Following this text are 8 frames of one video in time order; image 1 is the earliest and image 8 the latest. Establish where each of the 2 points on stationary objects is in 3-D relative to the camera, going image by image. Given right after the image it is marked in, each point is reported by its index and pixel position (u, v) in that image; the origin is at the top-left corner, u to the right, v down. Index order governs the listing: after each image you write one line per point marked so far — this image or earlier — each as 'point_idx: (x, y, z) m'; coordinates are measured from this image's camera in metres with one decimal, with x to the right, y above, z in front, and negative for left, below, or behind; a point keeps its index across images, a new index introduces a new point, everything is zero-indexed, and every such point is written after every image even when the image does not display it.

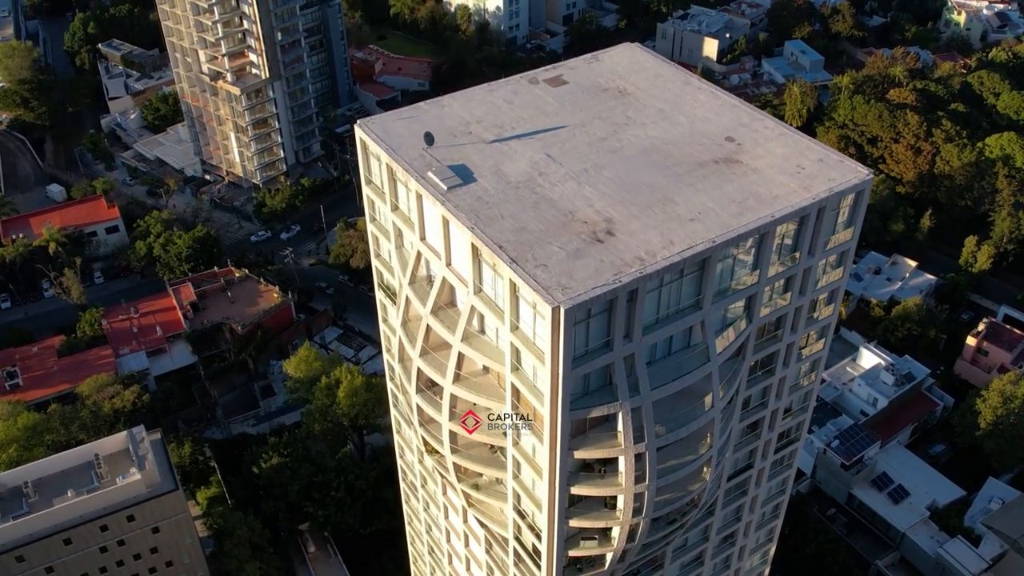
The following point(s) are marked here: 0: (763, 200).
0: (+3.3, +1.2, +13.2) m
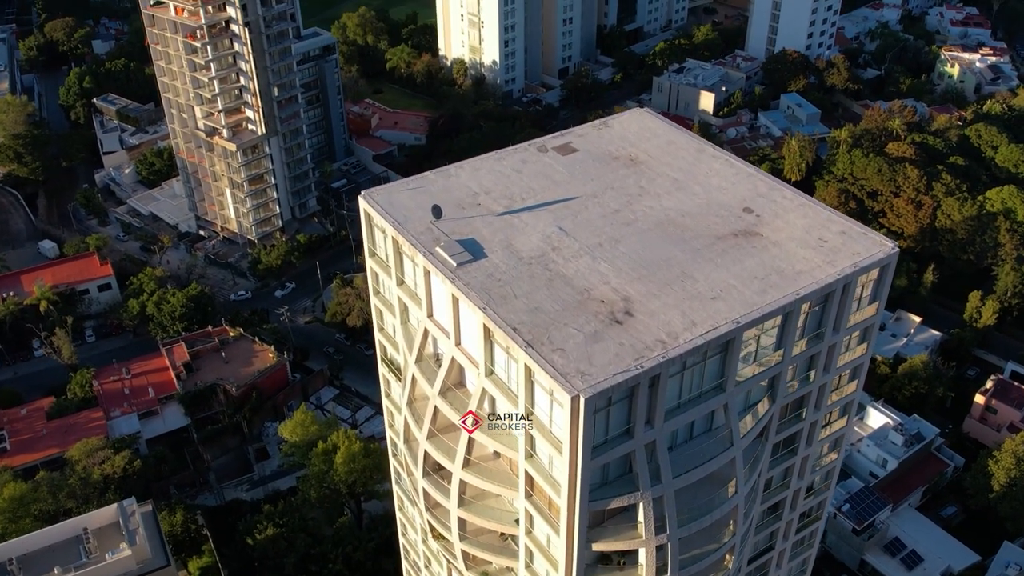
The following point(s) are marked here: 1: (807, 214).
0: (+3.5, +0.2, +12.6) m
1: (+4.2, +1.0, +14.0) m
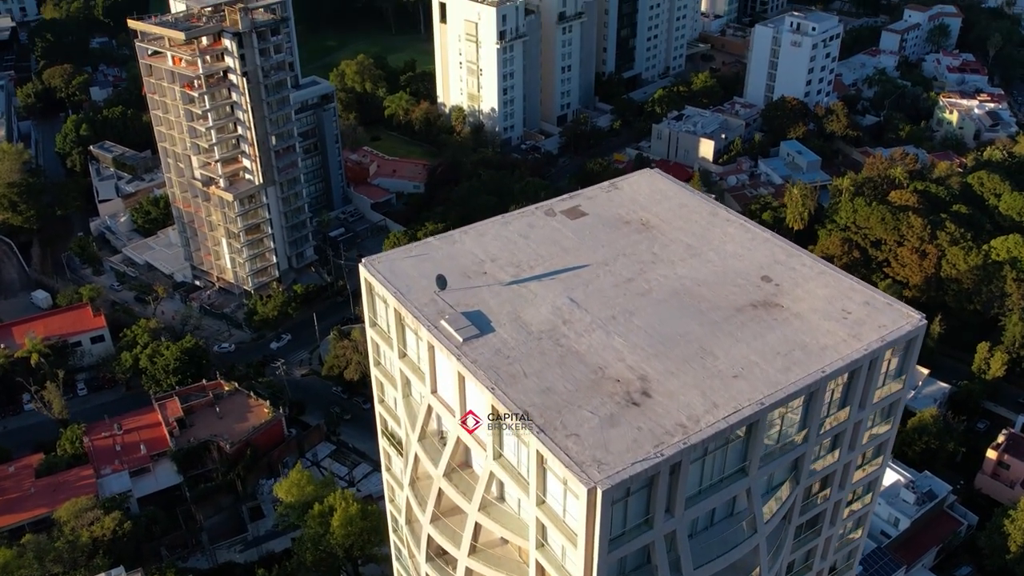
0: (+3.6, -0.8, +12.0) m
1: (+4.3, +0.1, +13.4) m
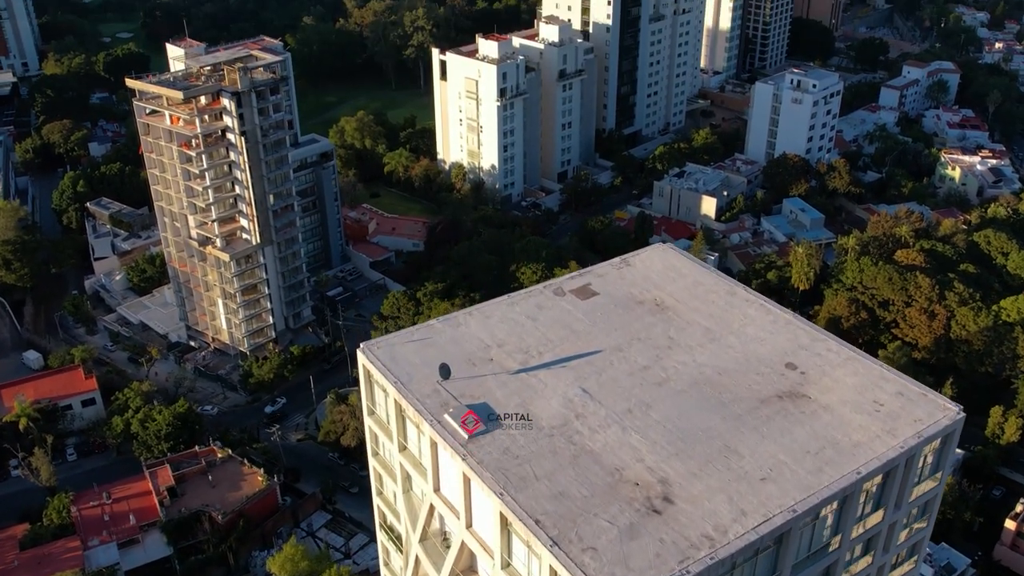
0: (+3.7, -1.8, +11.1) m
1: (+4.4, -1.1, +12.5) m
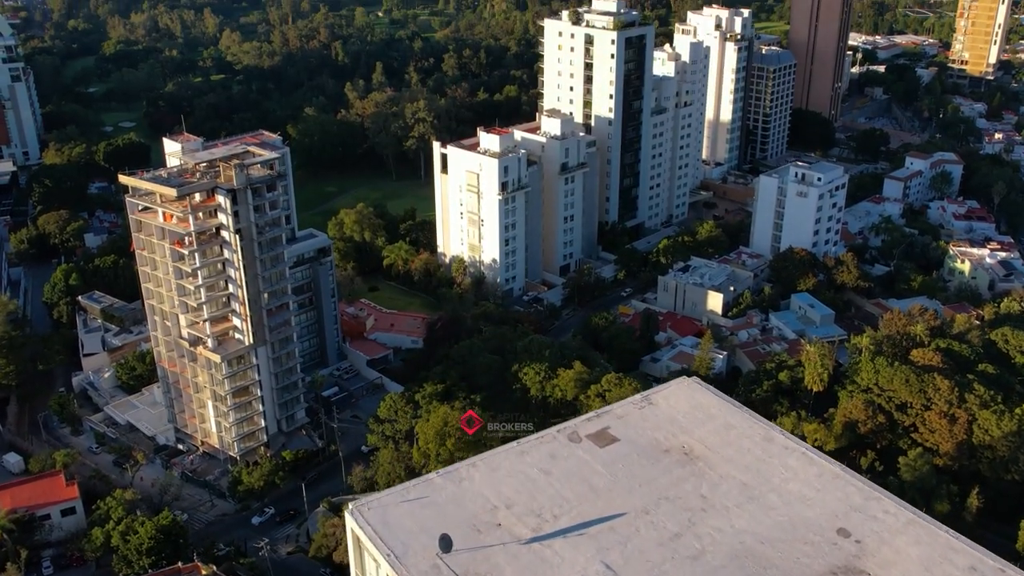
0: (+3.8, -3.4, +9.4) m
1: (+4.5, -2.8, +10.9) m
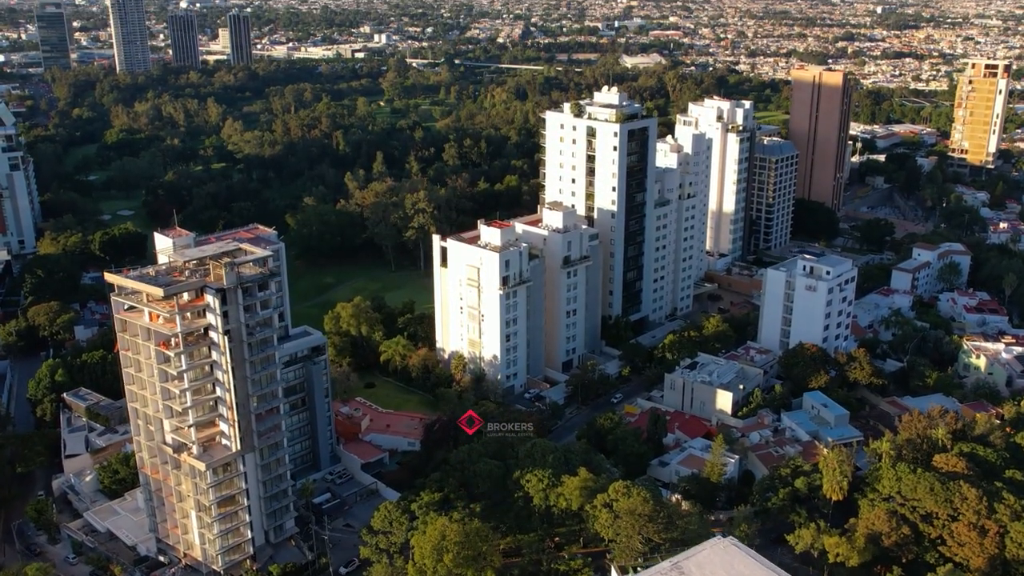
0: (+3.9, -4.8, +7.3) m
1: (+4.6, -4.3, +8.8) m
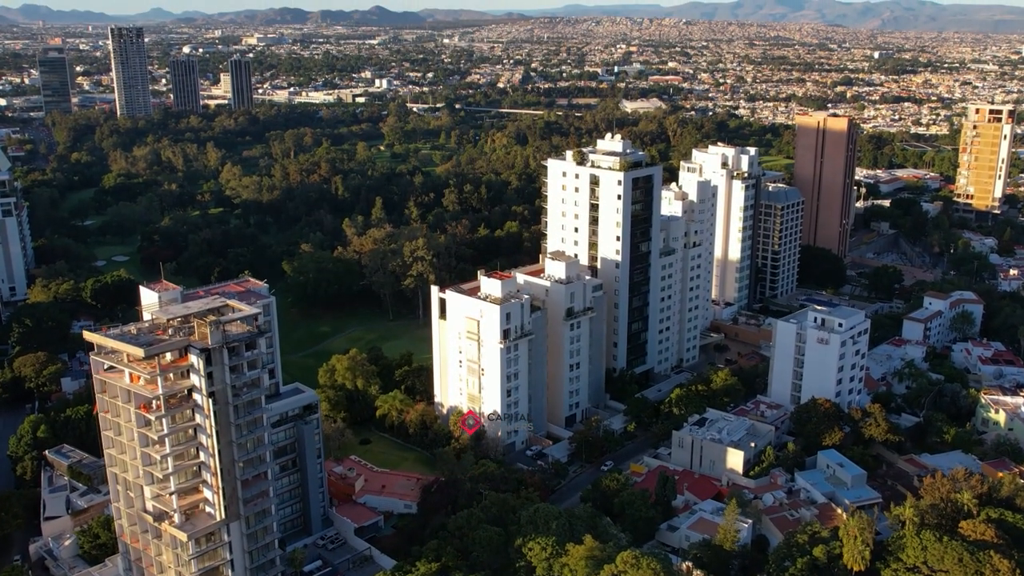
0: (+4.0, -5.6, +5.1) m
1: (+4.6, -5.1, +6.7) m
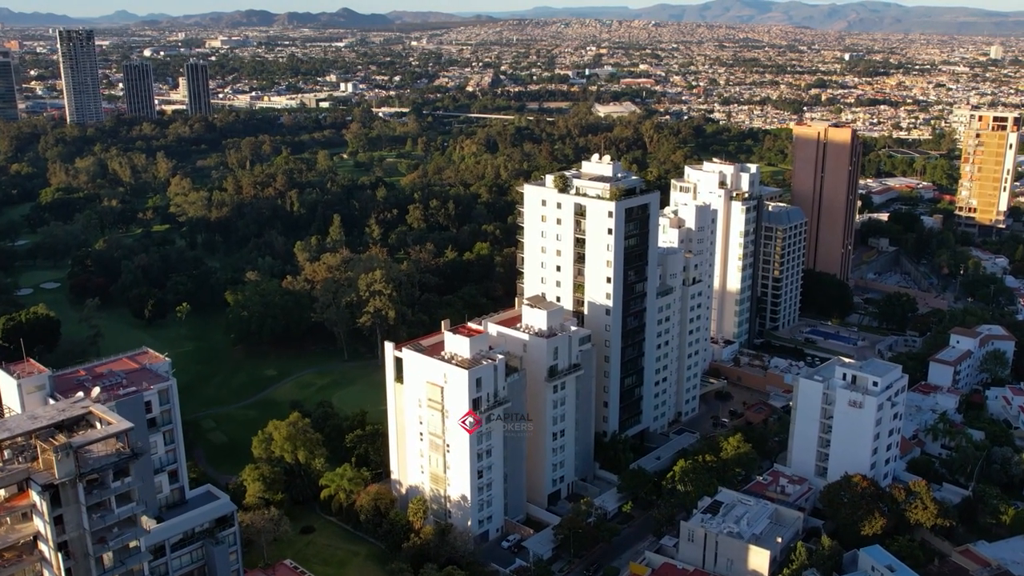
0: (+4.2, -8.0, -4.3) m
1: (+4.7, -7.6, -2.7) m
